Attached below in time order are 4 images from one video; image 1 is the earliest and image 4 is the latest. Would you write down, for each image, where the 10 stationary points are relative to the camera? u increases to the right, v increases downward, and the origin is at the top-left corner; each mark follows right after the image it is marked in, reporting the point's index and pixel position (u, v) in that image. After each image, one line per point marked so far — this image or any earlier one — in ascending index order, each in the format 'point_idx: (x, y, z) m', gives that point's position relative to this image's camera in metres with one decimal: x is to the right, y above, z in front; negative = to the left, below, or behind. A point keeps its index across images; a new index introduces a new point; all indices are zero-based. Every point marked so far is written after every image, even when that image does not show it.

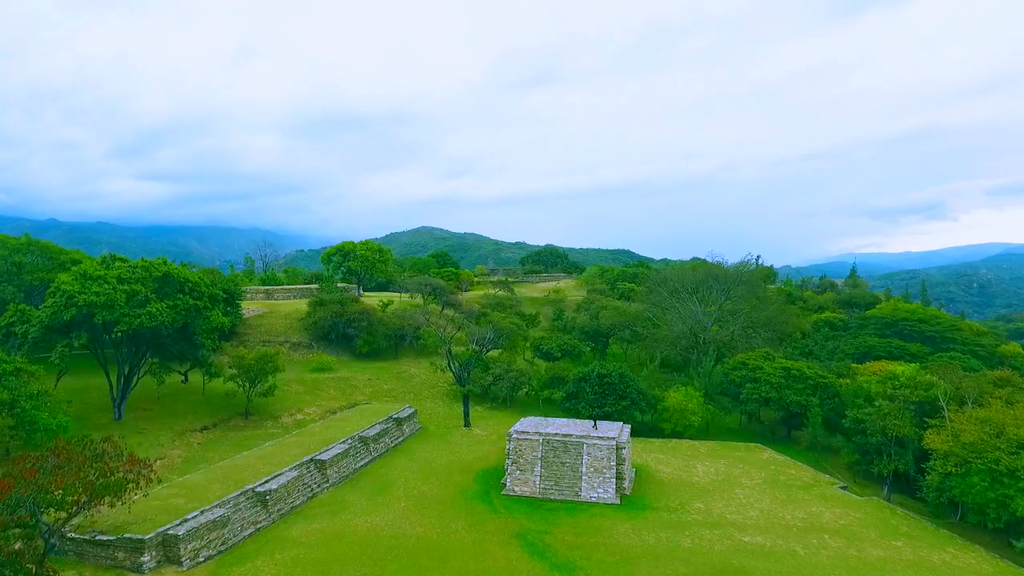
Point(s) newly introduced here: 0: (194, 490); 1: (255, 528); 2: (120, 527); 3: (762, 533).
0: (-11.4, -7.2, +19.4) m
1: (-8.7, -8.2, +18.5) m
2: (-11.6, -7.1, +16.1) m
3: (+9.1, -9.0, +19.9) m
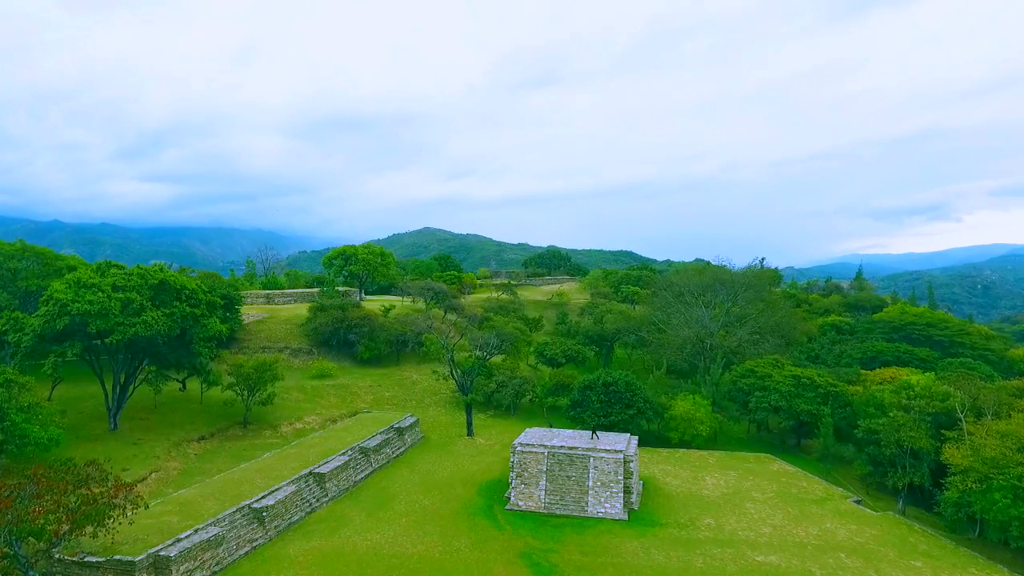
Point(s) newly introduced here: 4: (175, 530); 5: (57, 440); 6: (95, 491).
0: (-11.2, -7.6, +18.8) m
1: (-8.6, -8.5, +17.9) m
2: (-11.5, -7.4, +15.5) m
3: (+9.3, -9.3, +19.2) m
4: (-10.5, -7.5, +16.9) m
5: (-16.7, -5.6, +19.9) m
6: (-10.4, -5.1, +13.6) m
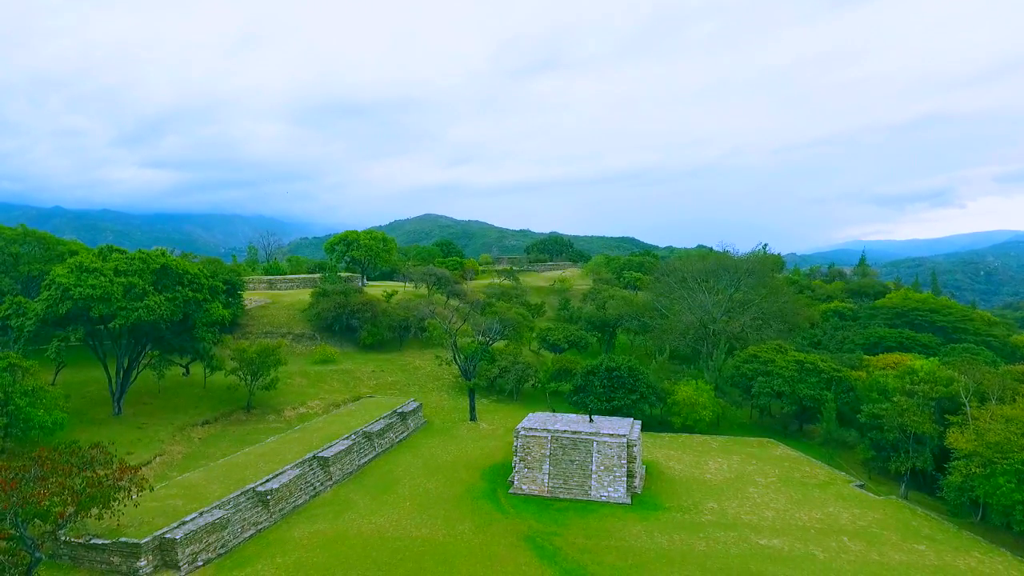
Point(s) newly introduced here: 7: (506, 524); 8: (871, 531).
0: (-11.1, -7.0, +18.9) m
1: (-8.5, -8.0, +18.0) m
2: (-11.3, -7.0, +15.6) m
3: (+9.4, -8.7, +19.2) m
4: (-10.4, -7.0, +17.0) m
5: (-16.6, -5.0, +20.0) m
6: (-10.3, -4.6, +13.6) m
7: (-0.2, -8.4, +19.3) m
8: (+13.1, -8.9, +19.9) m
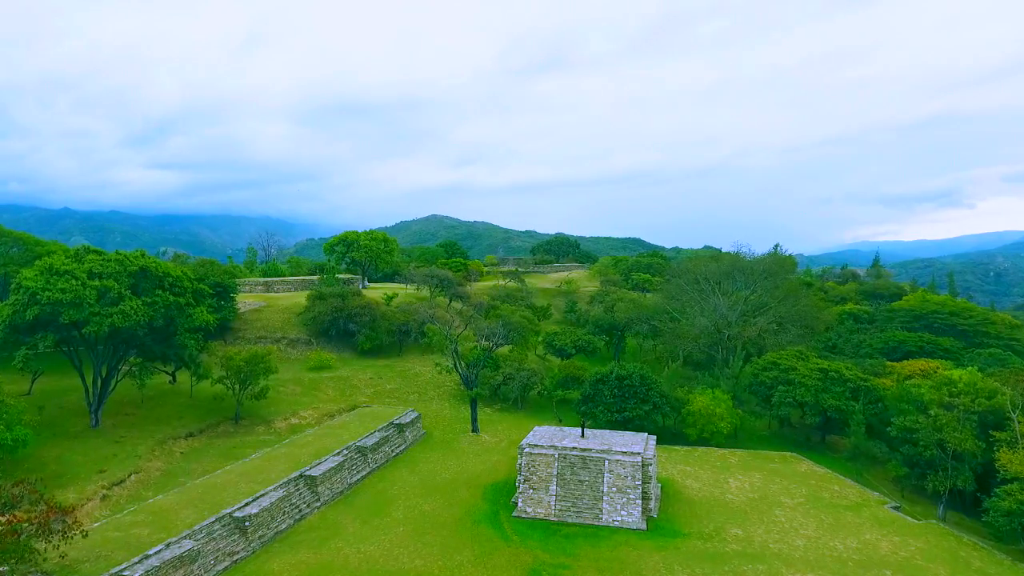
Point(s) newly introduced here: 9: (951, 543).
0: (-11.0, -7.1, +17.1) m
1: (-8.4, -8.1, +16.2) m
2: (-11.3, -7.1, +13.8) m
3: (+9.6, -8.9, +17.2) m
4: (-10.3, -7.2, +15.2) m
5: (-16.5, -5.2, +18.3) m
6: (-10.3, -4.8, +11.9) m
7: (-0.1, -8.5, +17.4) m
8: (+13.3, -9.0, +17.9) m
9: (+15.6, -9.1, +19.4) m
